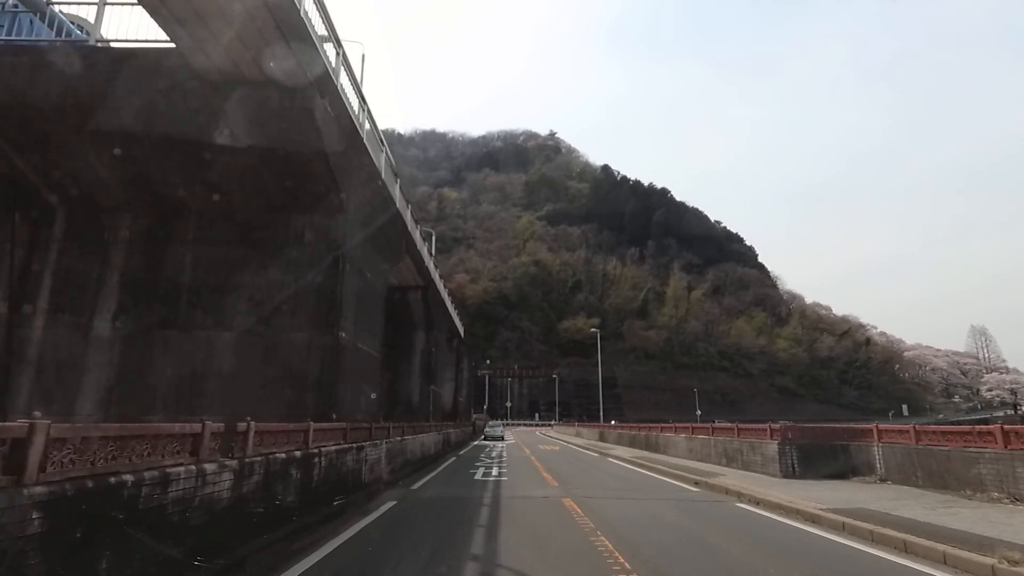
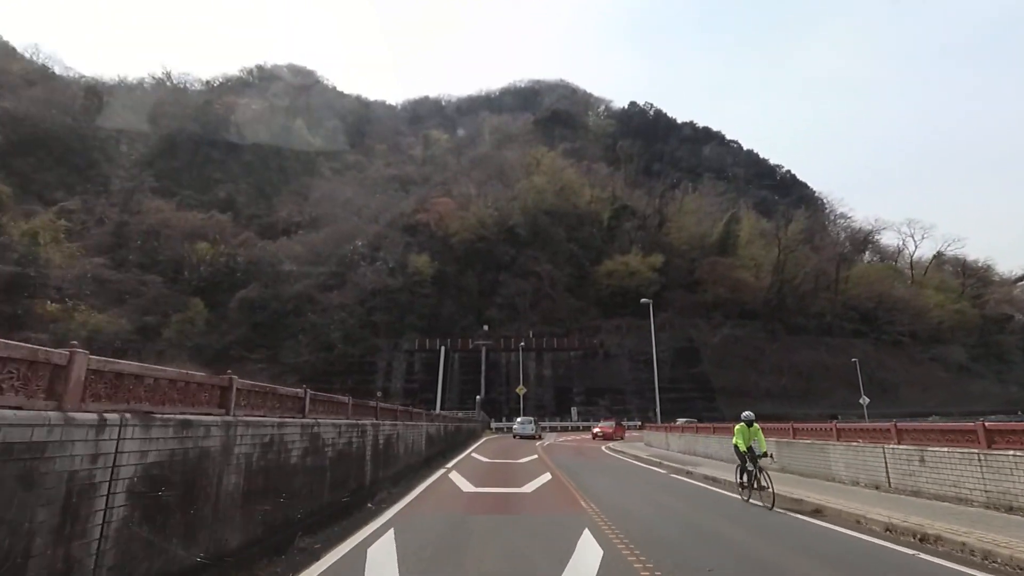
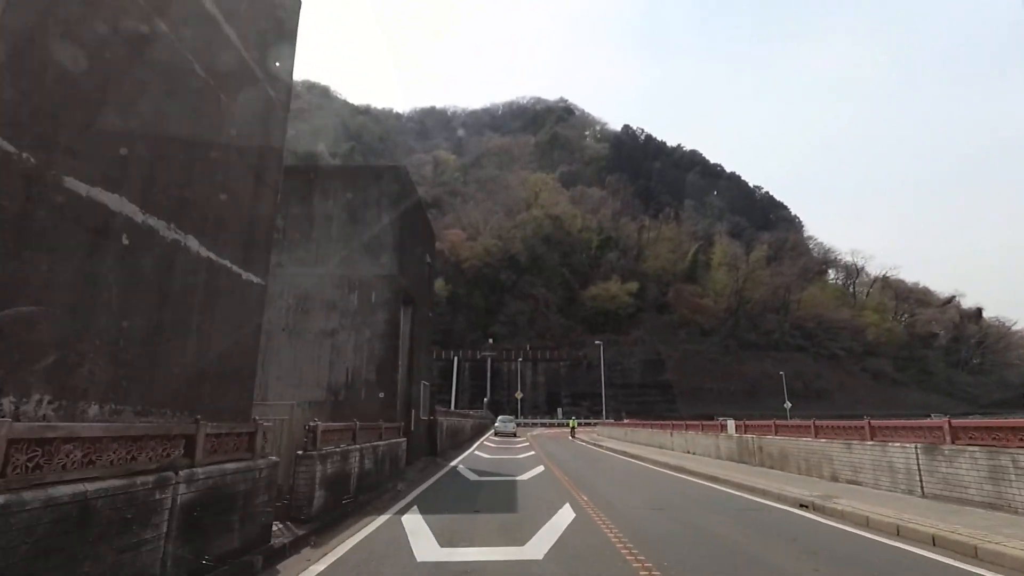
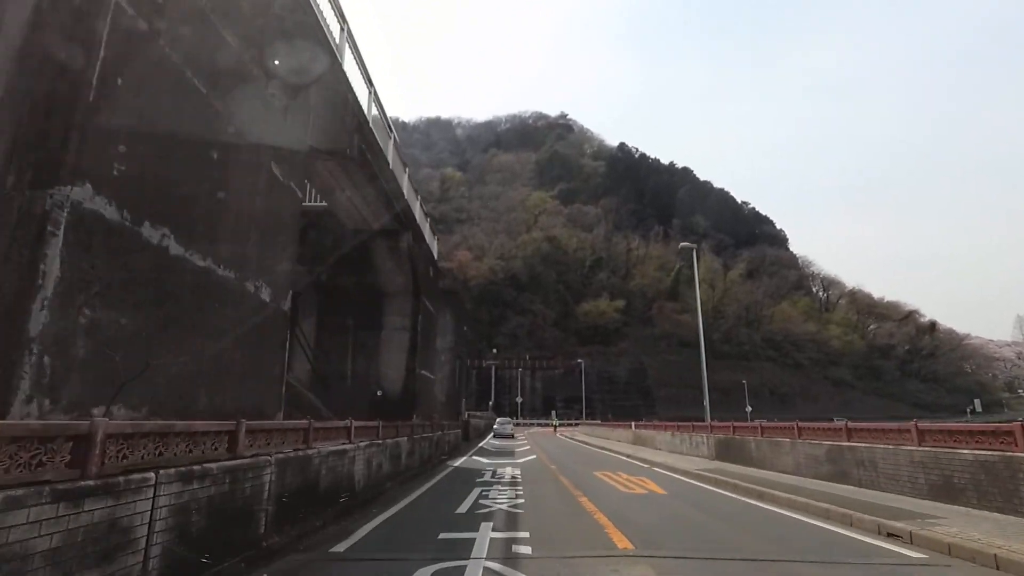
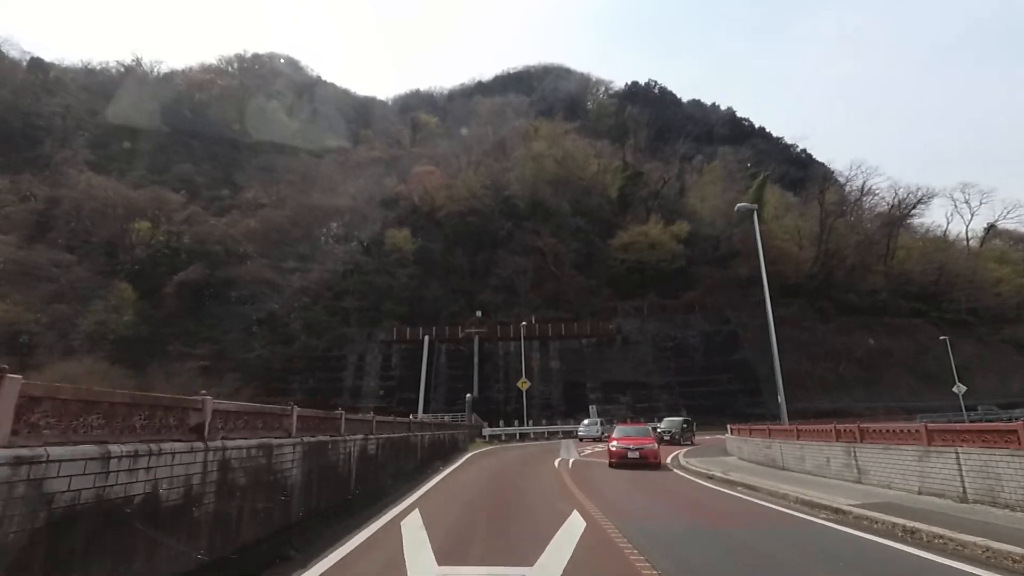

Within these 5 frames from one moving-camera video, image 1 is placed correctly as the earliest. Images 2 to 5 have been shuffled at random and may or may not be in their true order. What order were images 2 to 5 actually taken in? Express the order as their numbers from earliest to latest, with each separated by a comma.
4, 3, 2, 5
